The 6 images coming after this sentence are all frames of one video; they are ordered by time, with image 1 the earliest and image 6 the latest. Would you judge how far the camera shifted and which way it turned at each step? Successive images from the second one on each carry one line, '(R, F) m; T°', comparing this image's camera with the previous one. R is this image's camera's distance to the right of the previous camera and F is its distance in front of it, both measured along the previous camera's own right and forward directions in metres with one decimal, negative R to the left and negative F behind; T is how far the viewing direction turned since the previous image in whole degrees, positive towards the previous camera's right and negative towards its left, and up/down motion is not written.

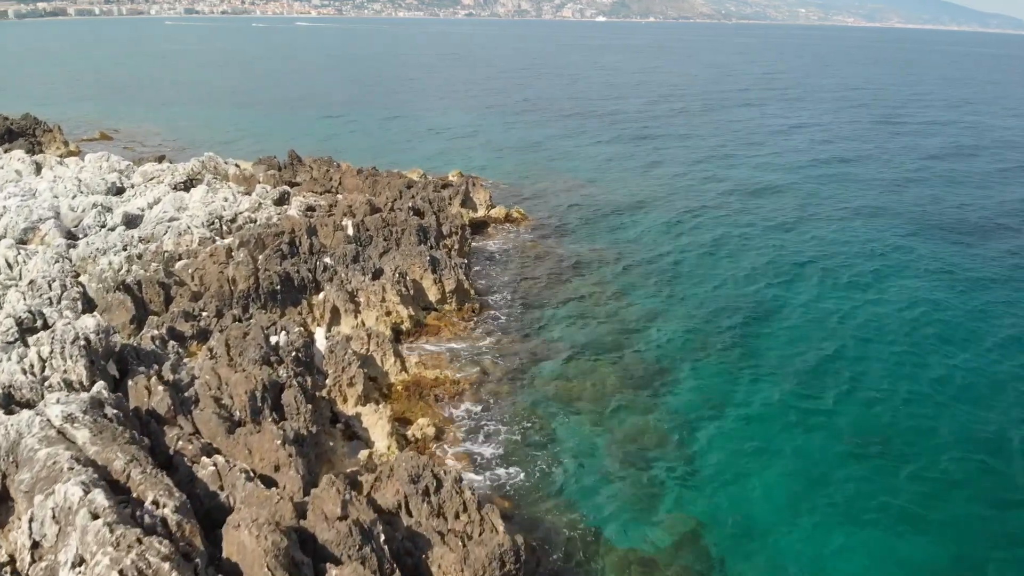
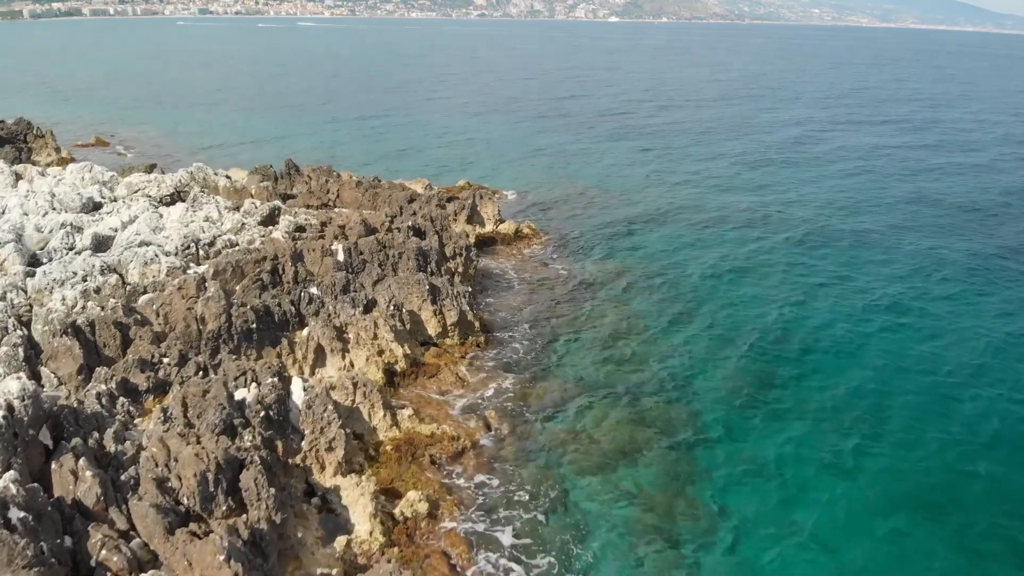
(+0.1, +2.4) m; -1°
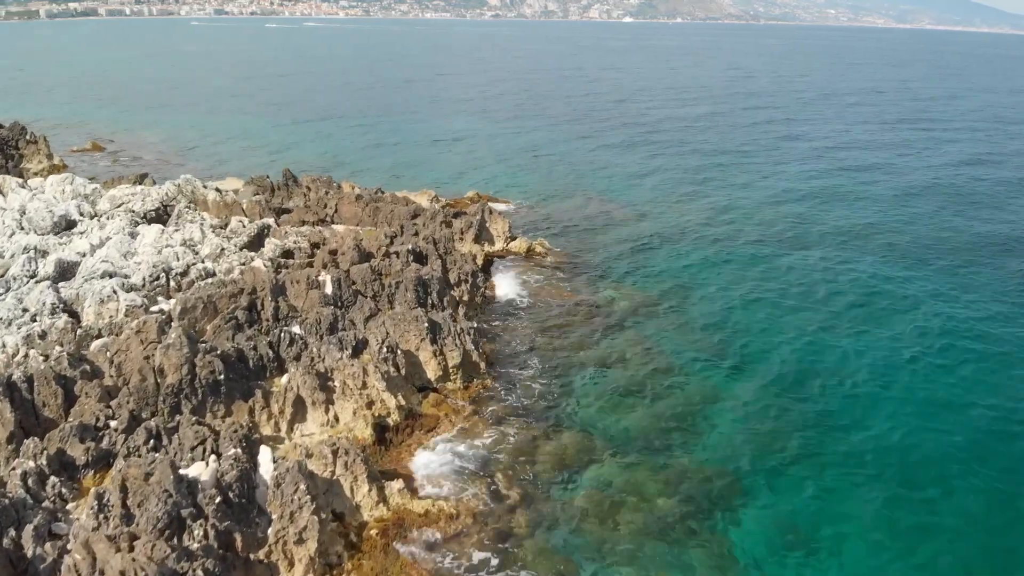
(0.0, +2.4) m; -1°
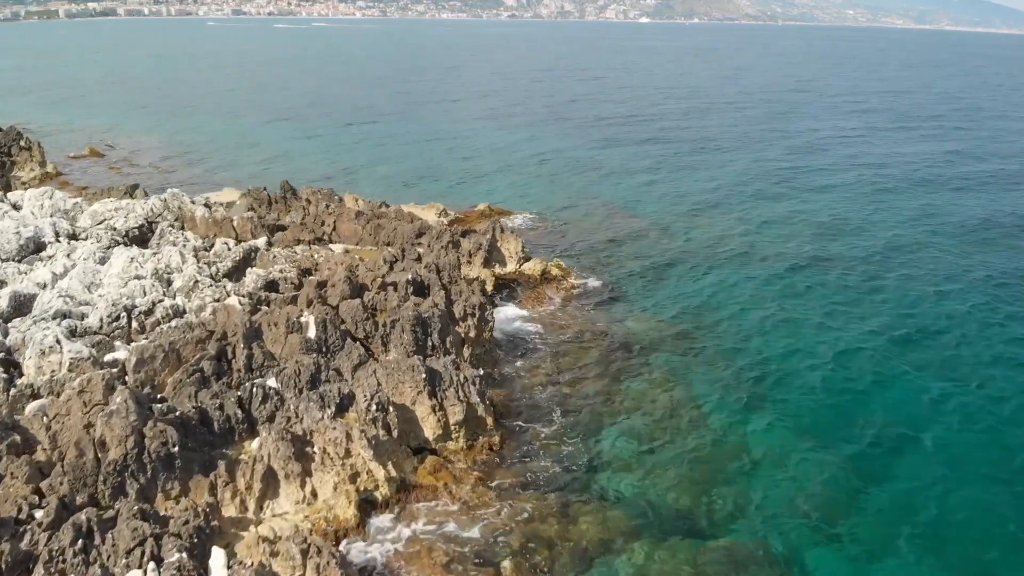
(0.0, +2.4) m; -1°
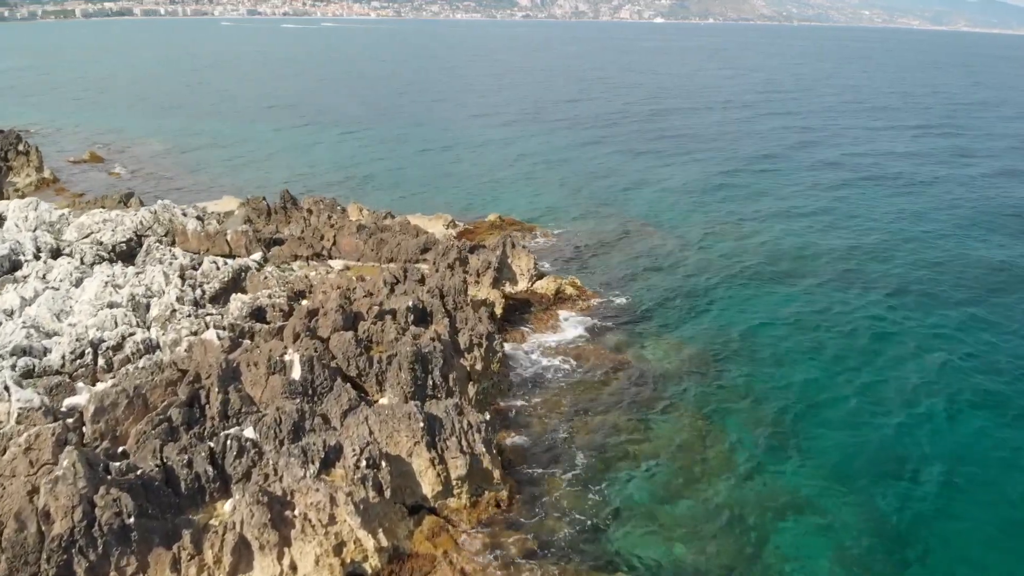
(0.0, +1.8) m; -1°
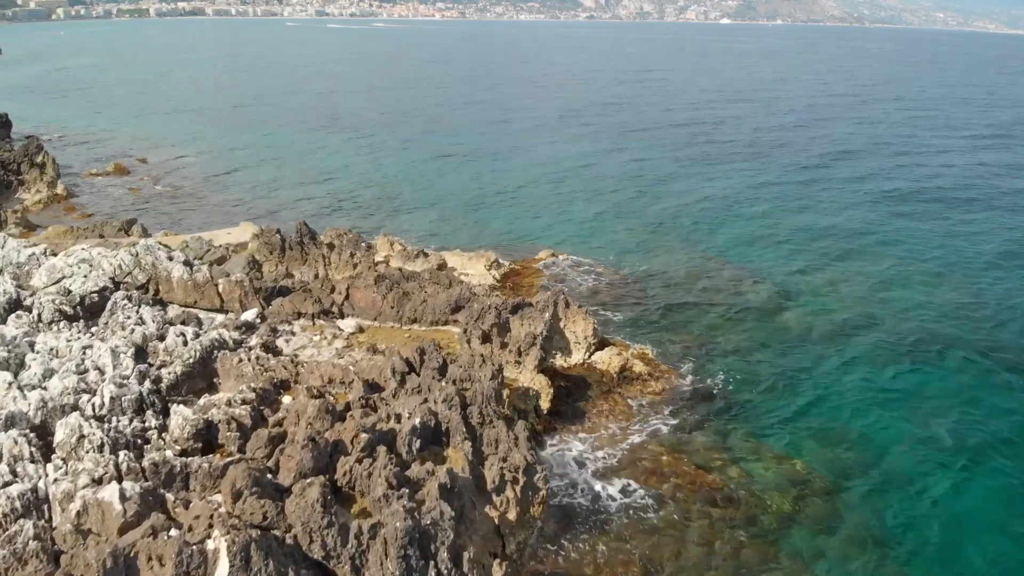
(0.0, +5.1) m; -4°
